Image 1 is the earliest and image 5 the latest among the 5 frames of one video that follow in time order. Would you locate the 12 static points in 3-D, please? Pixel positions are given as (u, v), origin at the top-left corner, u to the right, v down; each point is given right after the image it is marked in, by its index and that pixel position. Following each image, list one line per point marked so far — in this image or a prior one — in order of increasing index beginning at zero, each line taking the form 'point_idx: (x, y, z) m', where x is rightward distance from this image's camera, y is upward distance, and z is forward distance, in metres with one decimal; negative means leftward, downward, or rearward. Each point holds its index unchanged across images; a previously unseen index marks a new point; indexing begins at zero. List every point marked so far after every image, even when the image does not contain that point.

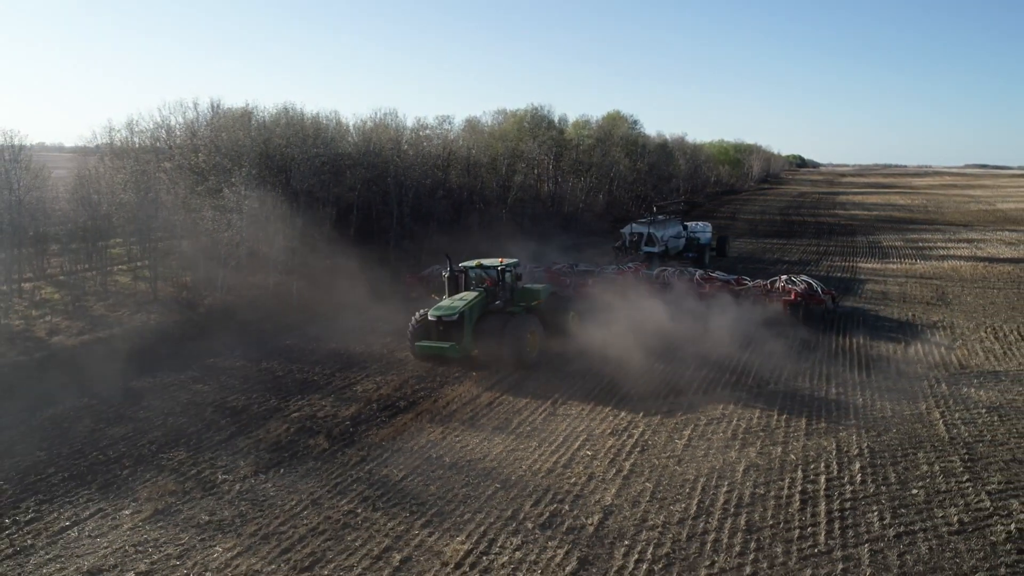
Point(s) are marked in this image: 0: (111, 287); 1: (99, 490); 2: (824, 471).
0: (-9.6, +0.1, +17.6) m
1: (-4.5, -2.2, +7.9) m
2: (+3.5, -2.1, +8.3) m
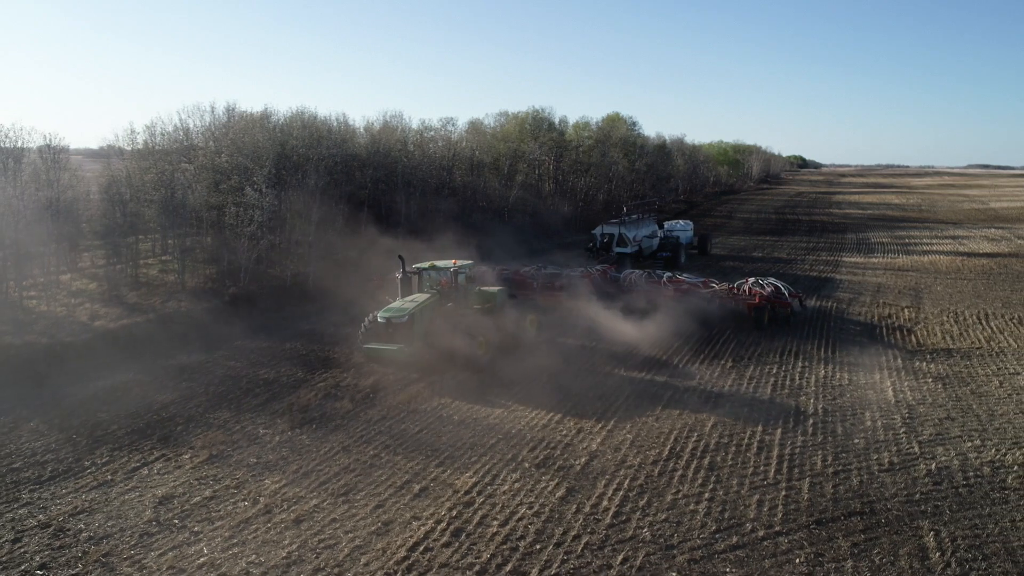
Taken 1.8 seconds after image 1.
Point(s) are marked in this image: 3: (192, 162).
0: (-9.5, +0.3, +19.0) m
1: (-4.5, -1.9, +9.2) m
2: (+3.5, -1.8, +9.6) m
3: (-8.5, +3.4, +19.6) m
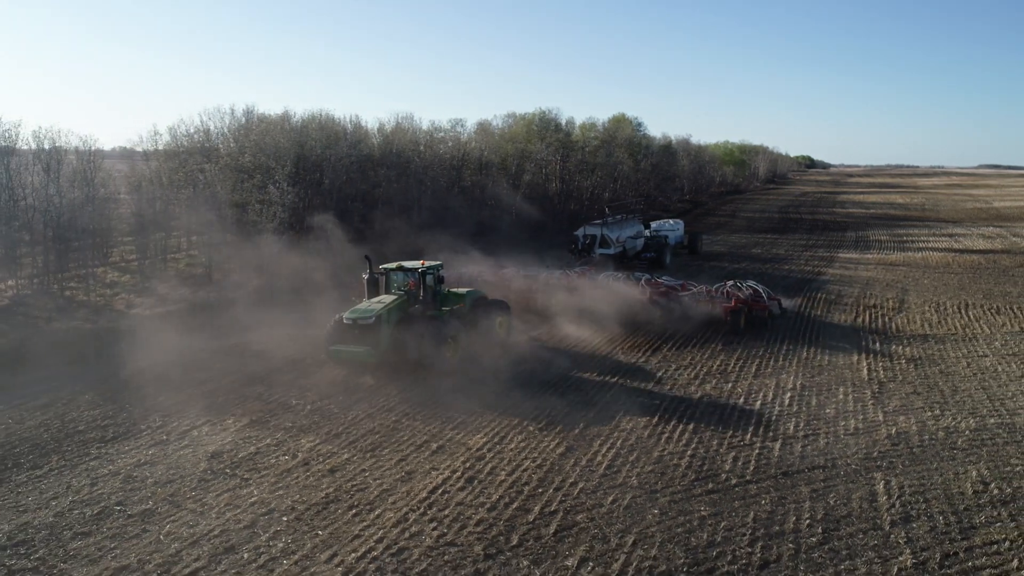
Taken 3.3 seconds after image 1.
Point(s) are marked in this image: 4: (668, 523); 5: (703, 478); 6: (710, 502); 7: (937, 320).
0: (-9.4, +0.5, +20.1) m
1: (-4.4, -1.7, +10.3) m
2: (+3.6, -1.6, +10.7) m
3: (-8.3, +3.6, +20.8) m
4: (+1.5, -2.2, +6.9) m
5: (+2.1, -2.0, +7.9) m
6: (+2.0, -2.2, +7.4) m
7: (+9.1, -0.7, +15.7) m
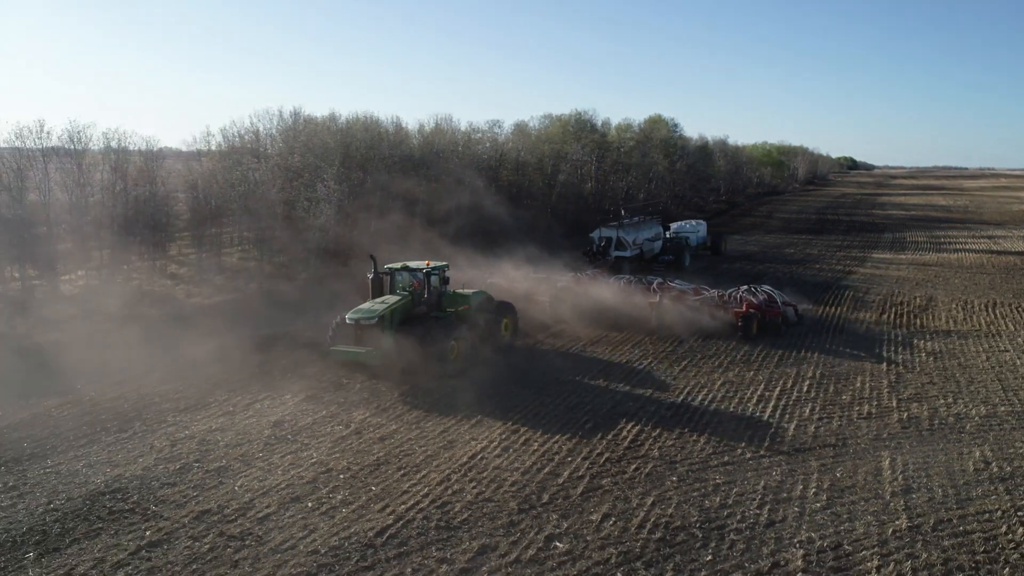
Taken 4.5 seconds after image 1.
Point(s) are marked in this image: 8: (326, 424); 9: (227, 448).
0: (-8.4, +0.7, +21.4) m
1: (-3.9, -1.5, +11.3) m
2: (+4.1, -1.5, +11.3) m
3: (-7.3, +3.8, +21.9) m
4: (+1.8, -2.1, +7.7) m
5: (+2.4, -1.9, +8.6) m
6: (+2.3, -2.0, +8.1) m
7: (+9.8, -0.6, +16.0) m
8: (-2.4, -1.8, +9.5) m
9: (-3.4, -1.9, +8.7) m
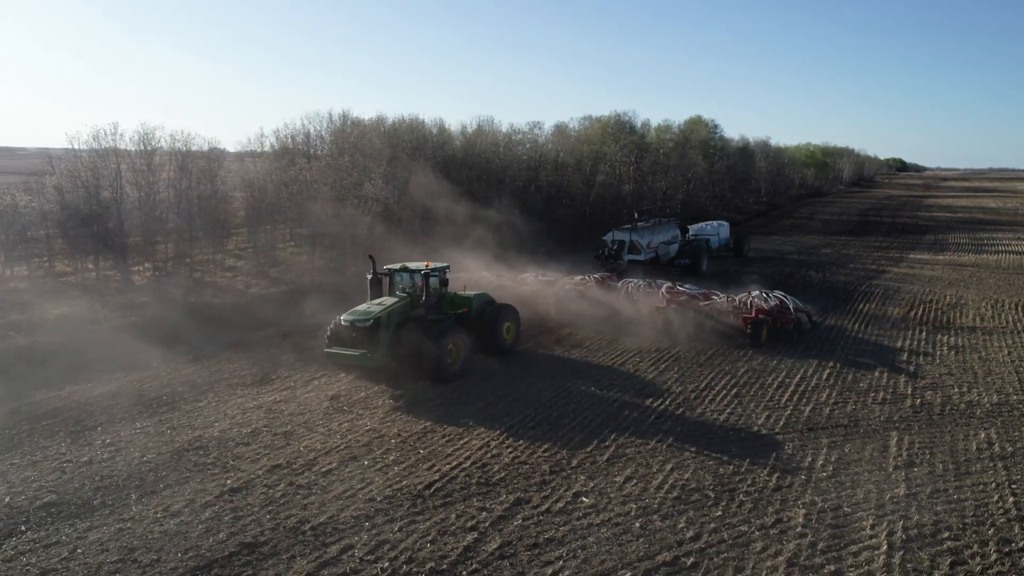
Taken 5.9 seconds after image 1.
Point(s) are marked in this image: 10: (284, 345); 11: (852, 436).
0: (-7.2, +0.9, +22.7) m
1: (-3.3, -1.4, +12.4) m
2: (+4.7, -1.4, +11.9) m
3: (-6.1, +4.0, +23.2) m
4: (+2.2, -1.9, +8.4) m
5: (+2.9, -1.8, +9.4) m
6: (+2.7, -1.9, +8.8) m
7: (+10.7, -0.6, +16.4) m
8: (-1.9, -1.6, +10.5) m
9: (-2.9, -1.7, +9.8) m
10: (-4.4, -1.1, +14.3) m
11: (+4.2, -1.9, +9.2) m
